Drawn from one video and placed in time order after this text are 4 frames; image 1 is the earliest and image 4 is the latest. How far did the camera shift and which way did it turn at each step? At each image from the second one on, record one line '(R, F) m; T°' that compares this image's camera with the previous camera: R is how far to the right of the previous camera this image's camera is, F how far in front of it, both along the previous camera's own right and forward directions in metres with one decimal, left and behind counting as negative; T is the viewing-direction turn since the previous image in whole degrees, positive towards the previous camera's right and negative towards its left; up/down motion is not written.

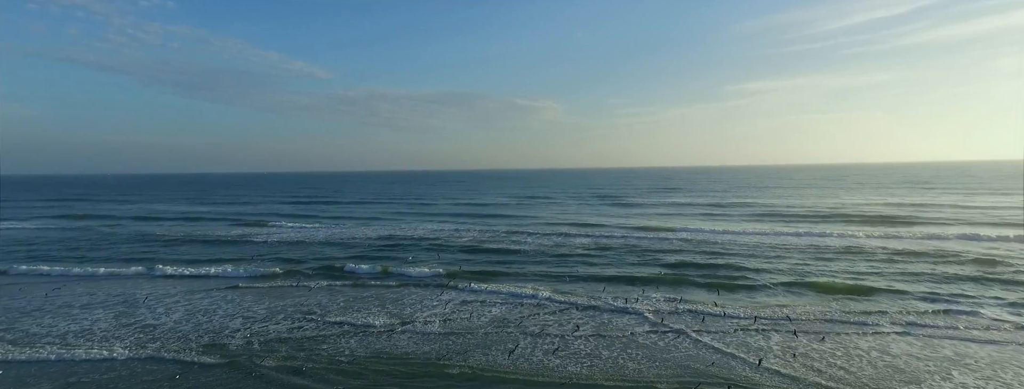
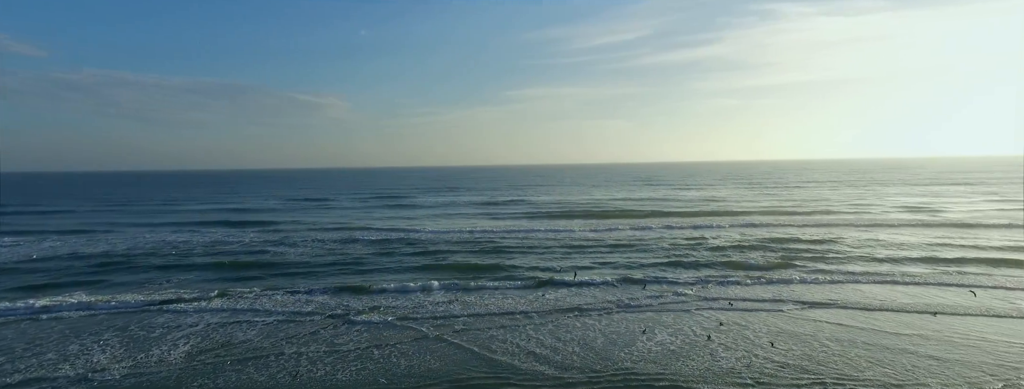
(+4.0, +0.5) m; -17°
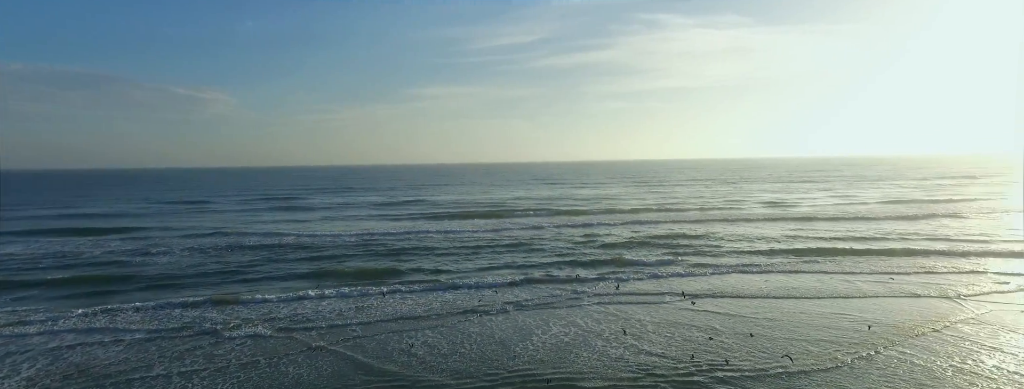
(+0.1, 0.0) m; +10°
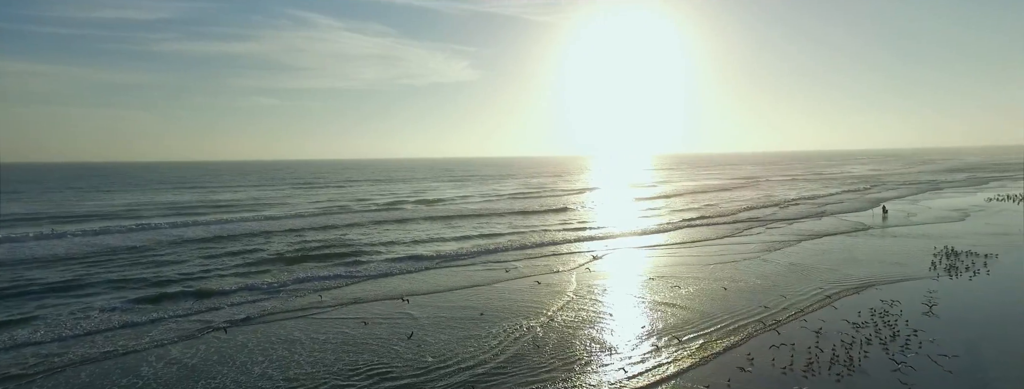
(+0.2, +0.3) m; +35°
